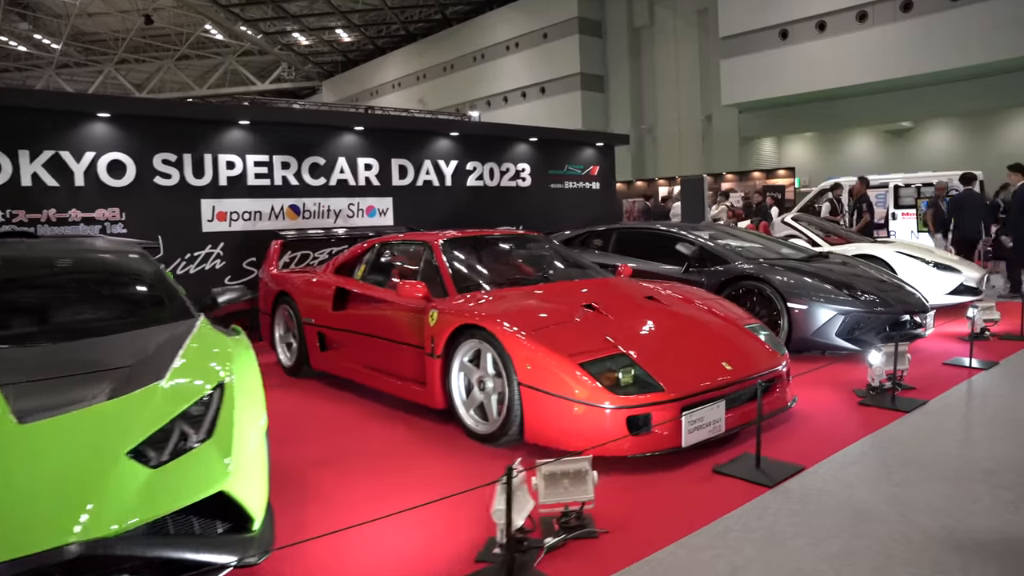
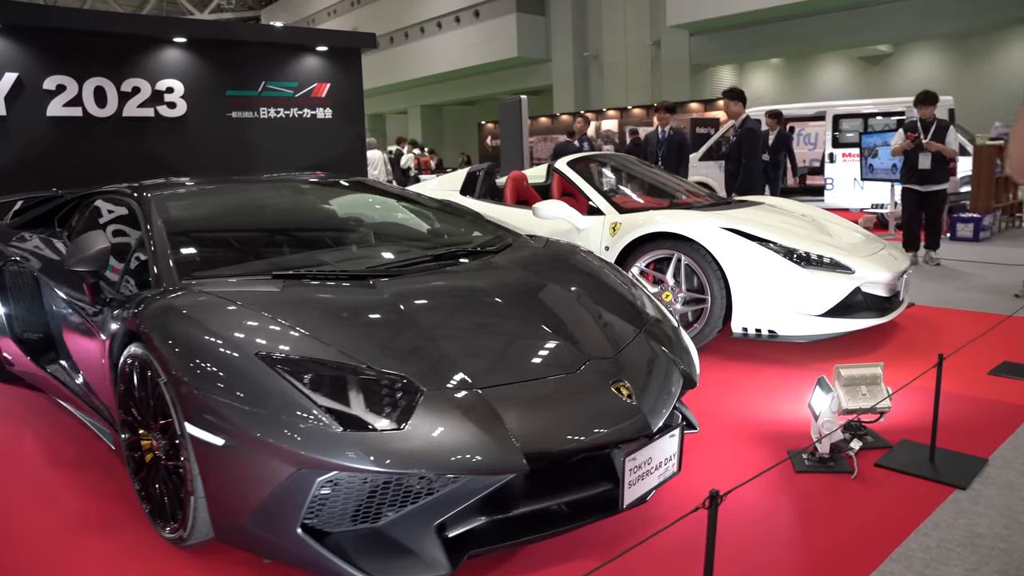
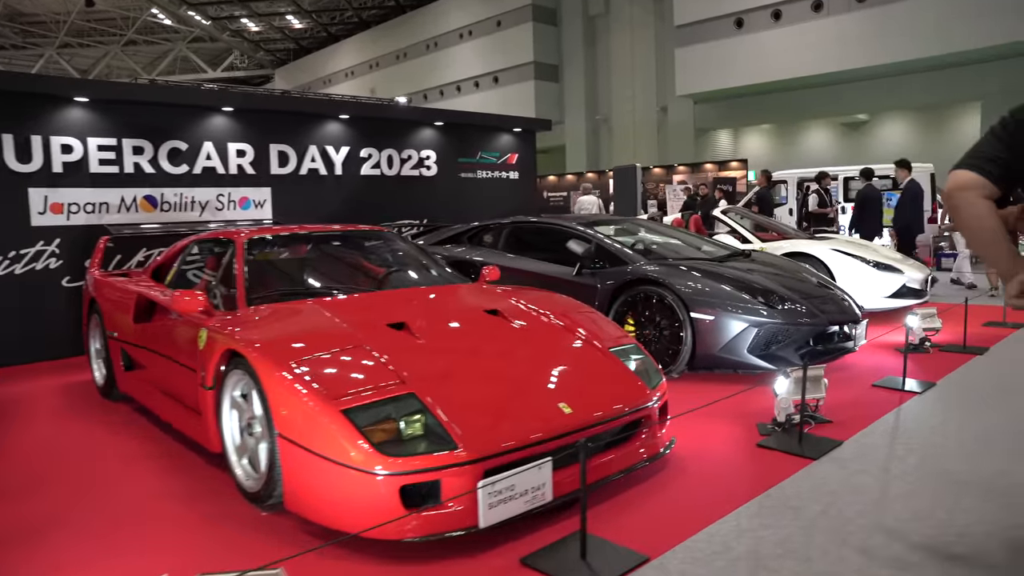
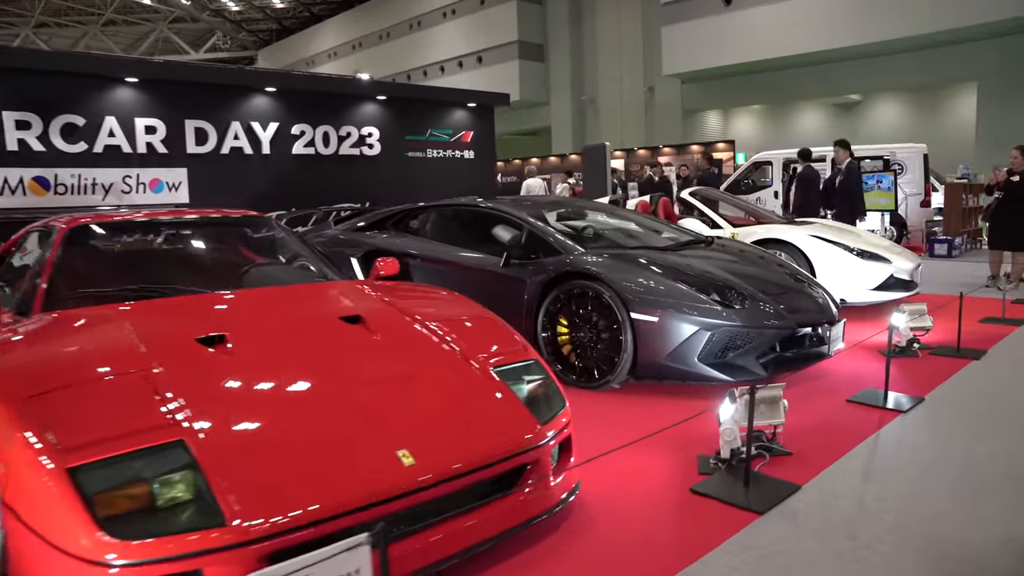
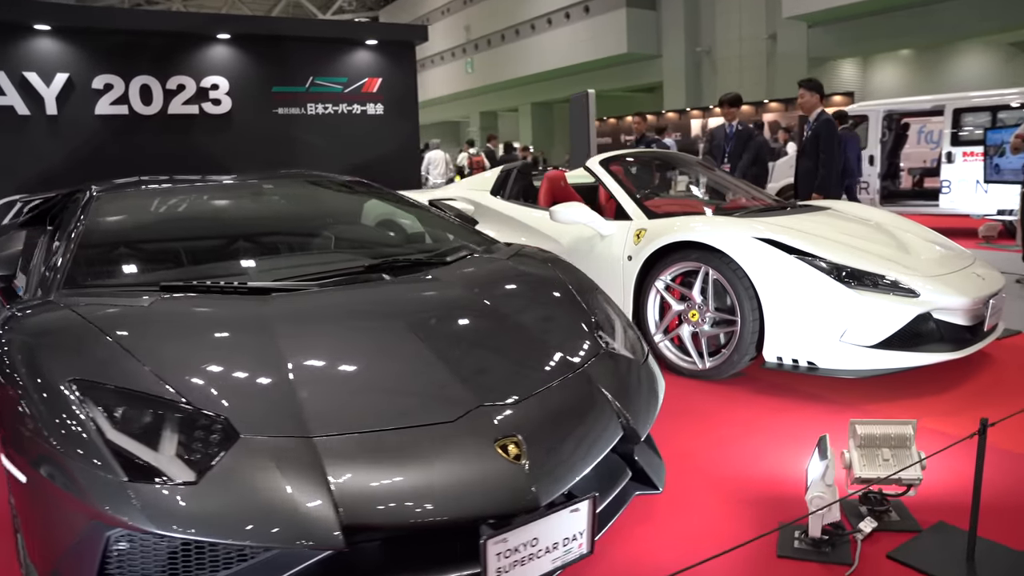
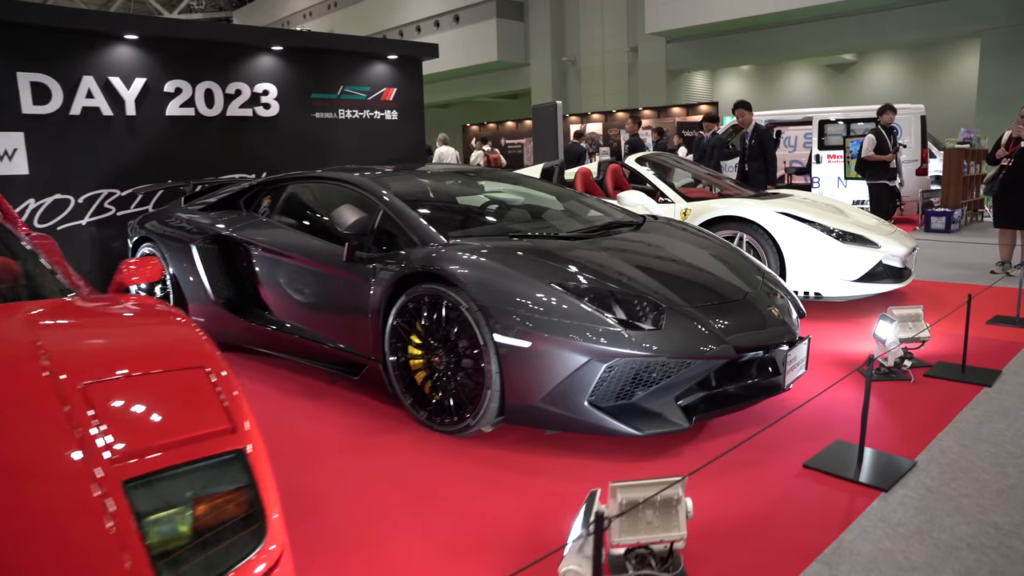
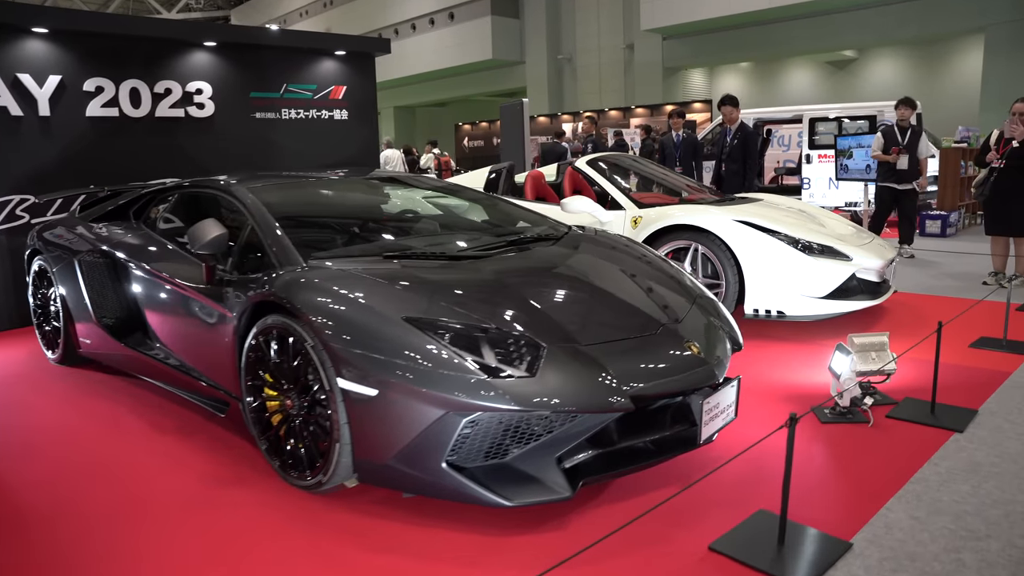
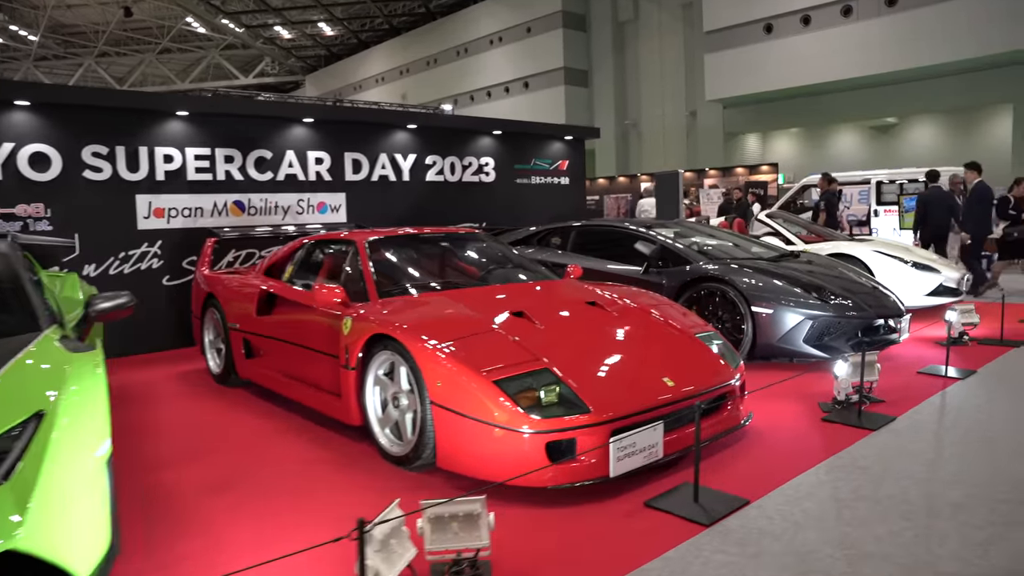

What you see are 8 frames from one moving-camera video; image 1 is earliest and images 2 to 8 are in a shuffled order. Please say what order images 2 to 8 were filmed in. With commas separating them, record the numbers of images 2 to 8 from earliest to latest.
8, 3, 4, 6, 7, 2, 5
